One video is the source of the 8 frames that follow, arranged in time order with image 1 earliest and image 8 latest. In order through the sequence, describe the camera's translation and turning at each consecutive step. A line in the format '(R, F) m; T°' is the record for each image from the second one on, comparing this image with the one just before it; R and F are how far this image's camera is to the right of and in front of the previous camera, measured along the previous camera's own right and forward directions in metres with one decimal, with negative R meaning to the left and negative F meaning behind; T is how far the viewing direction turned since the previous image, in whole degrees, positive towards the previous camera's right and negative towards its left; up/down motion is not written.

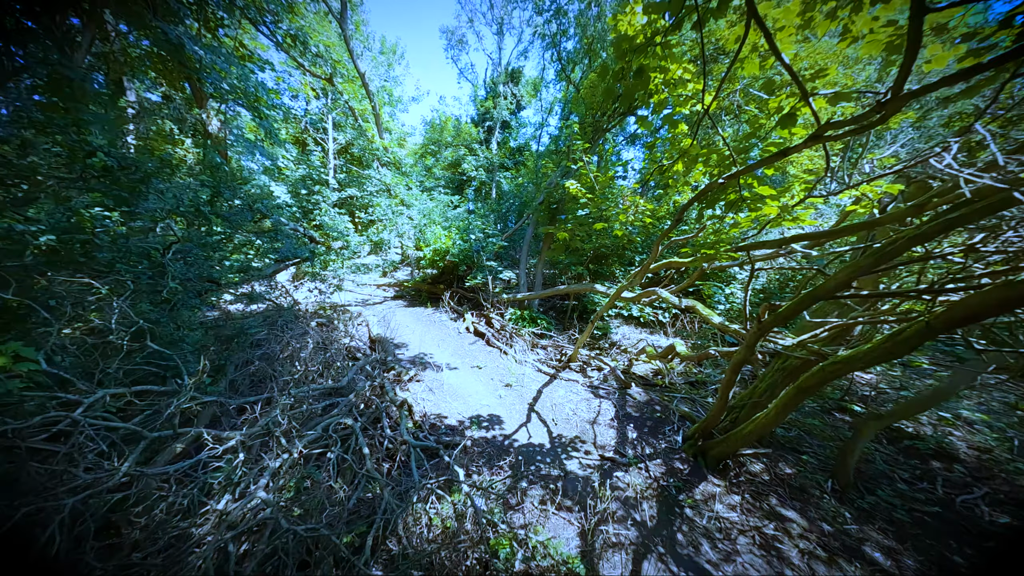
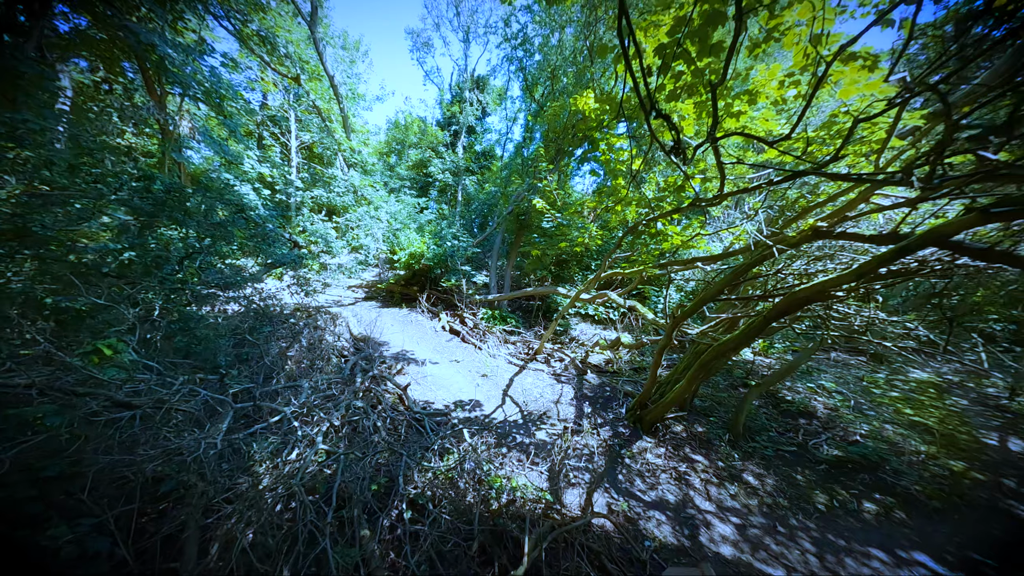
(-0.2, -0.5) m; +7°
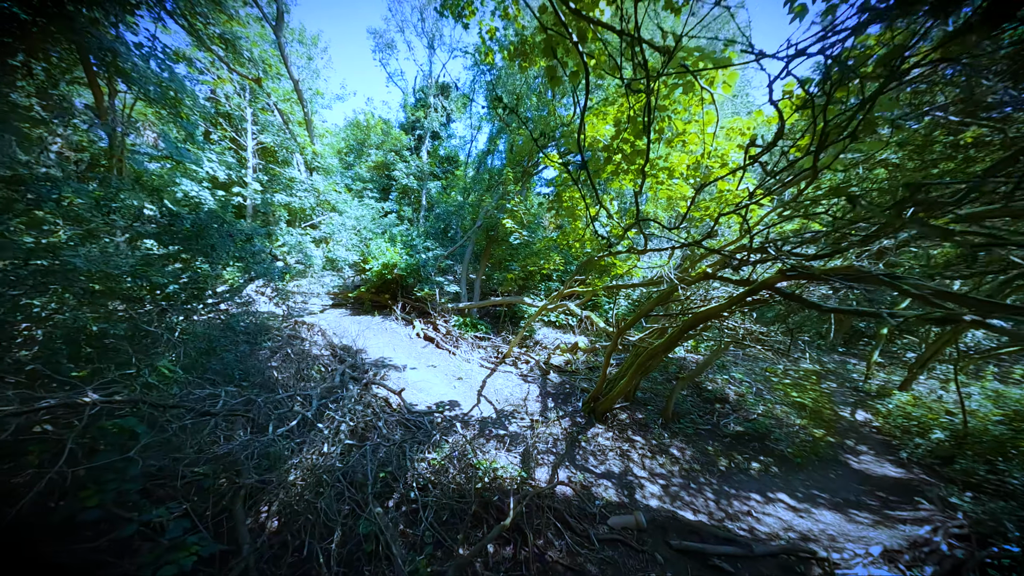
(-0.2, -0.5) m; +7°
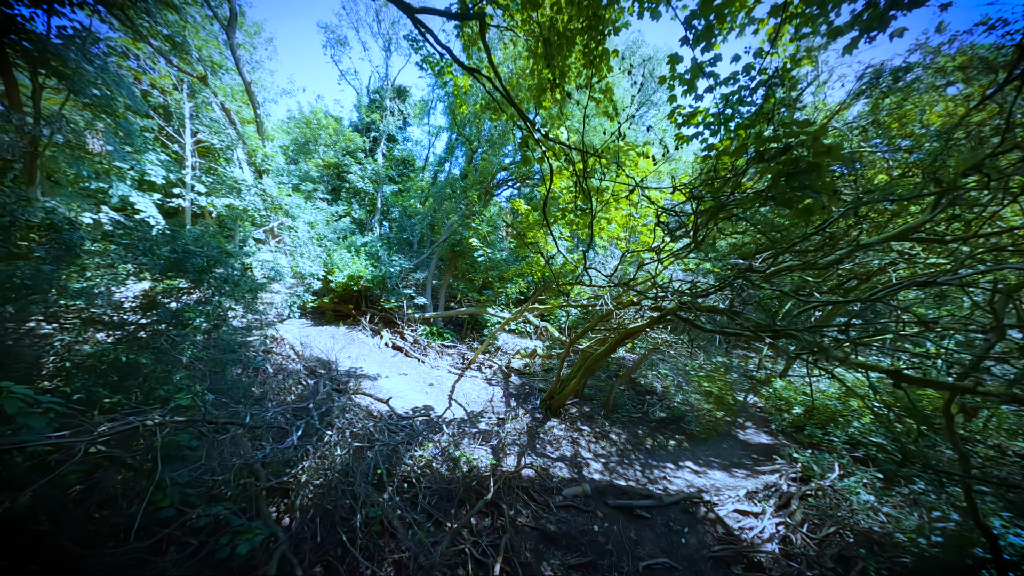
(-0.2, -0.6) m; +9°
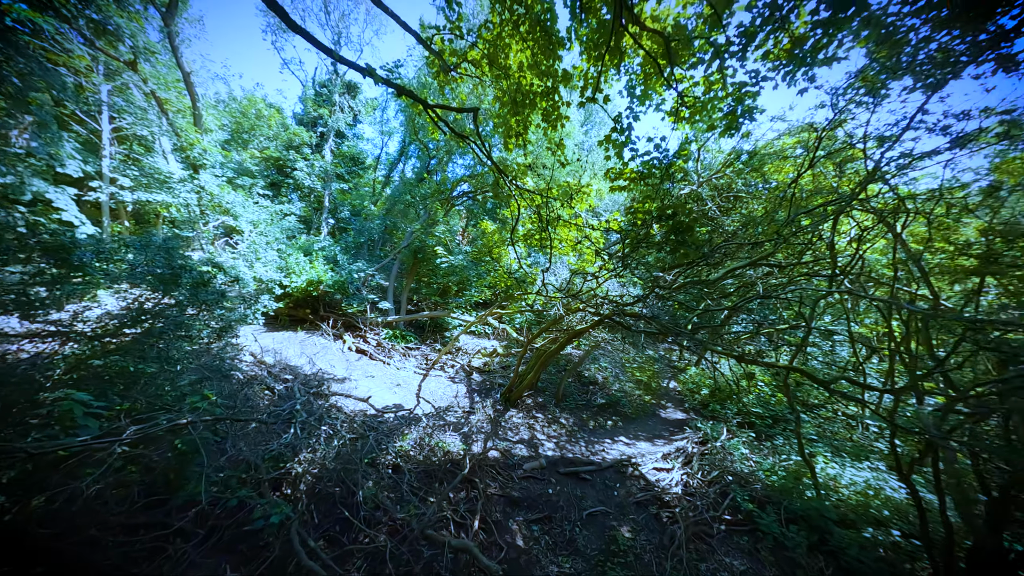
(-0.2, -0.6) m; +9°
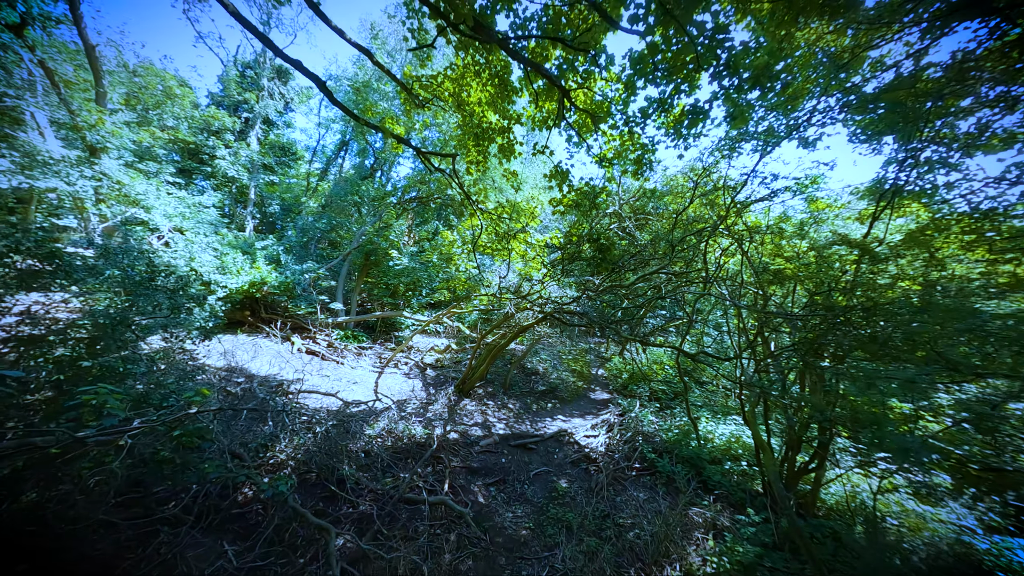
(-0.3, -0.6) m; +11°
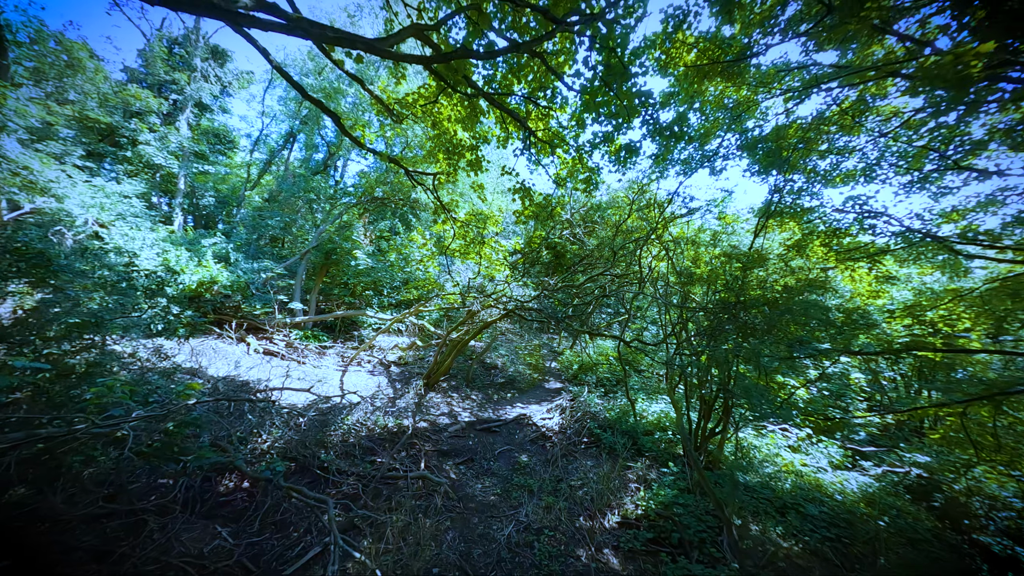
(-0.2, -0.5) m; +8°
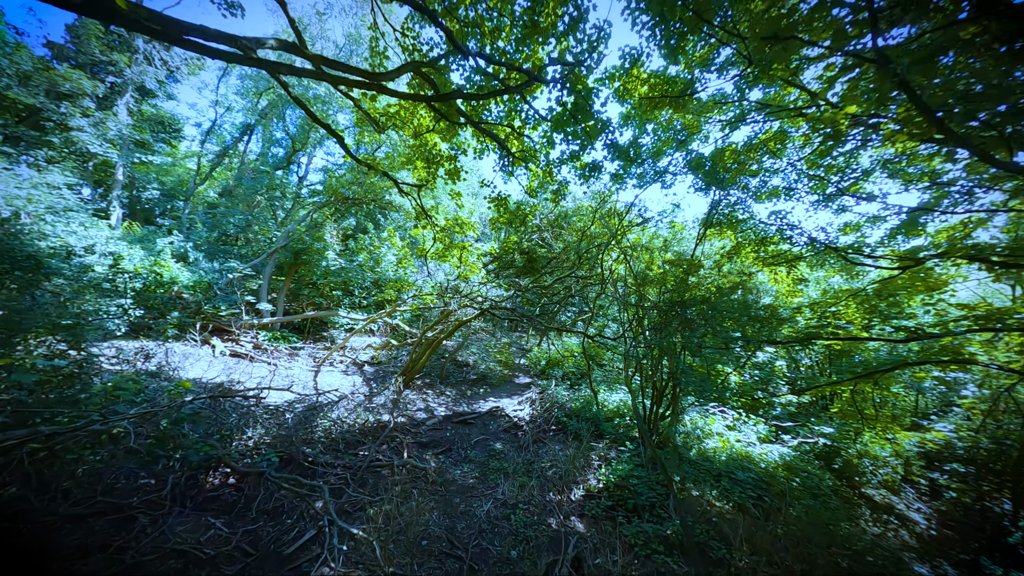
(-0.1, -0.4) m; +6°
